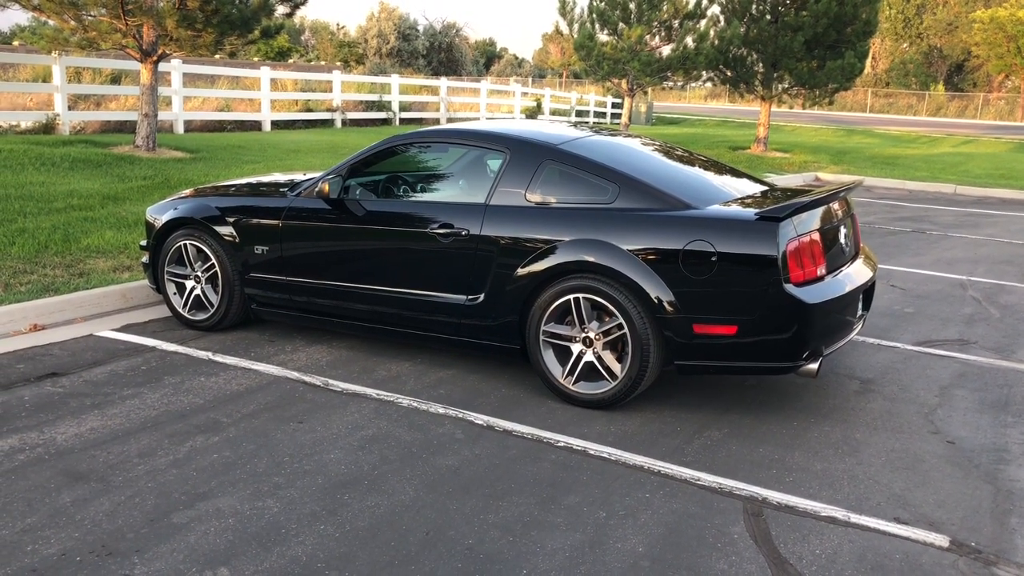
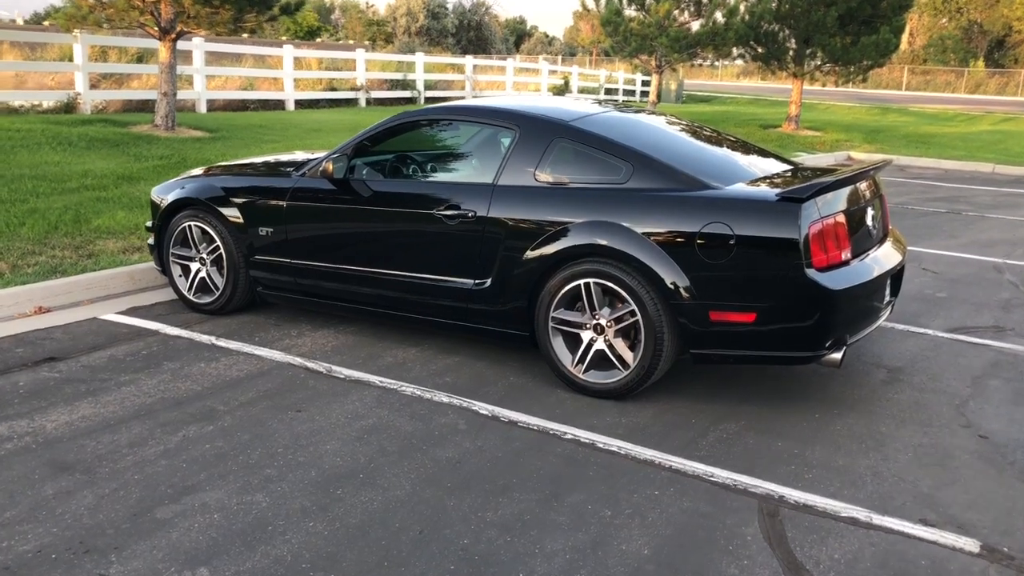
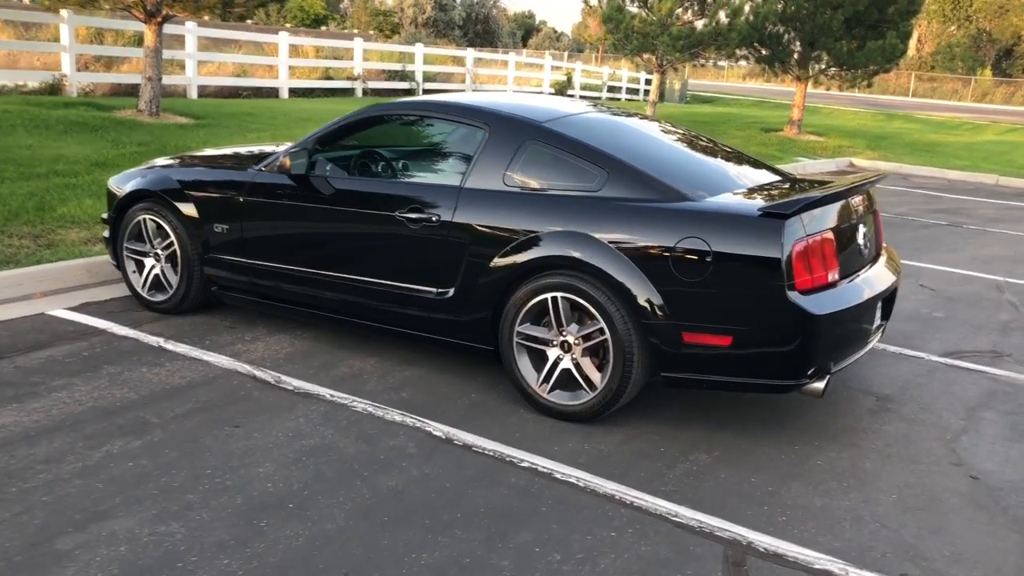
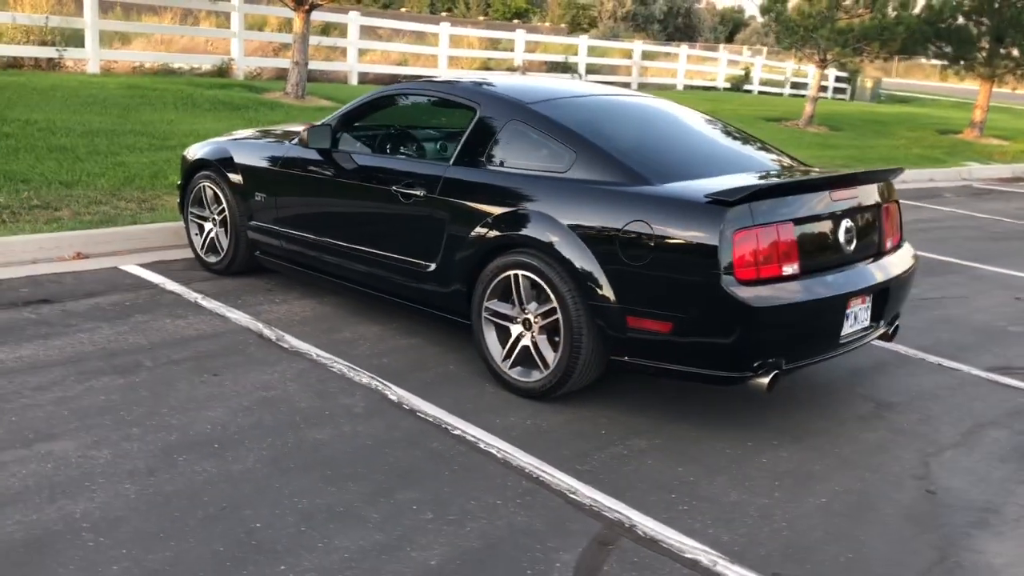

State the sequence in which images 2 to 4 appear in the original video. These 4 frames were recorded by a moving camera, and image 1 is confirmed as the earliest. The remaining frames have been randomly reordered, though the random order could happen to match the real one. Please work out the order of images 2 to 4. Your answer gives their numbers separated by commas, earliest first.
2, 3, 4
